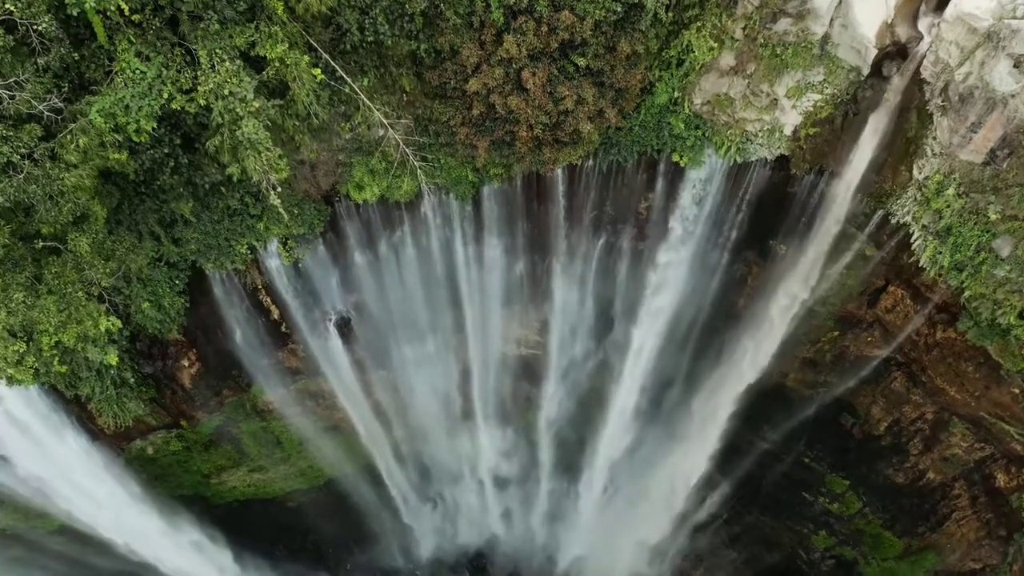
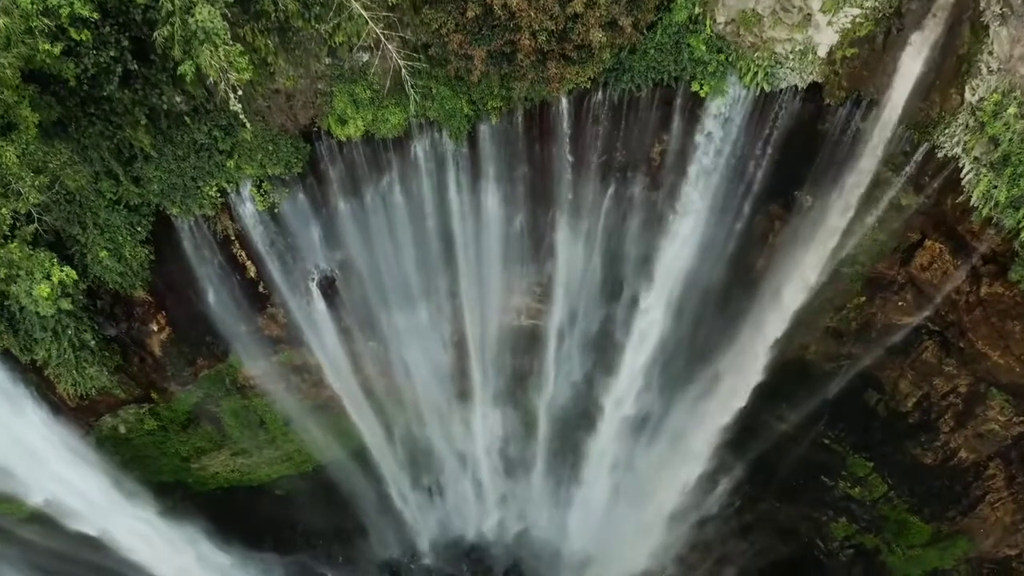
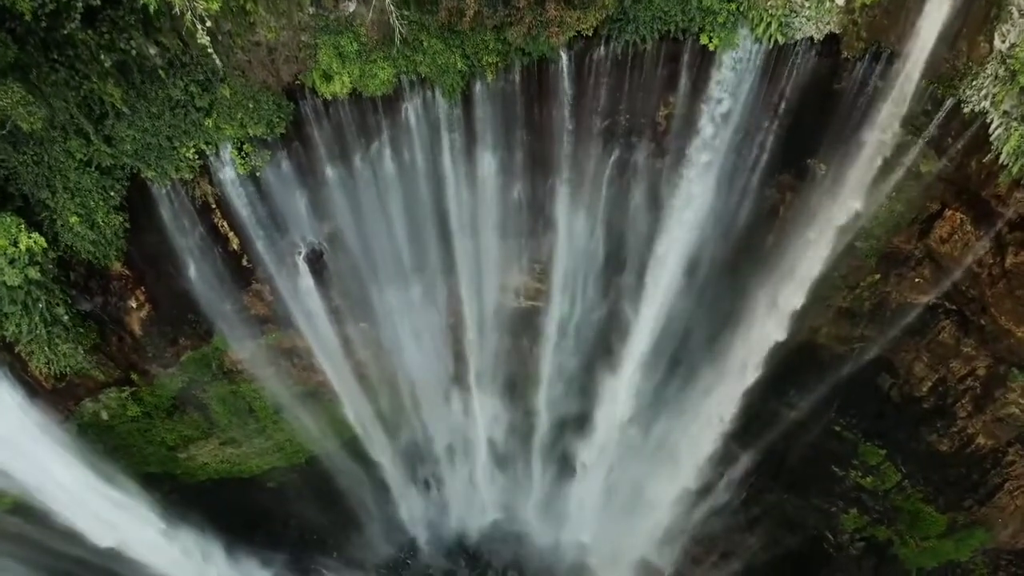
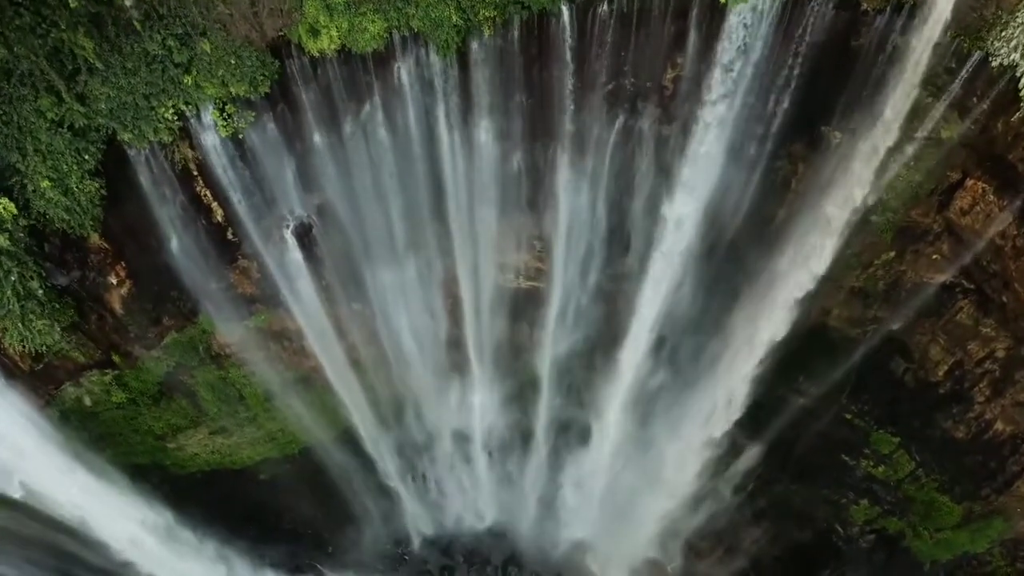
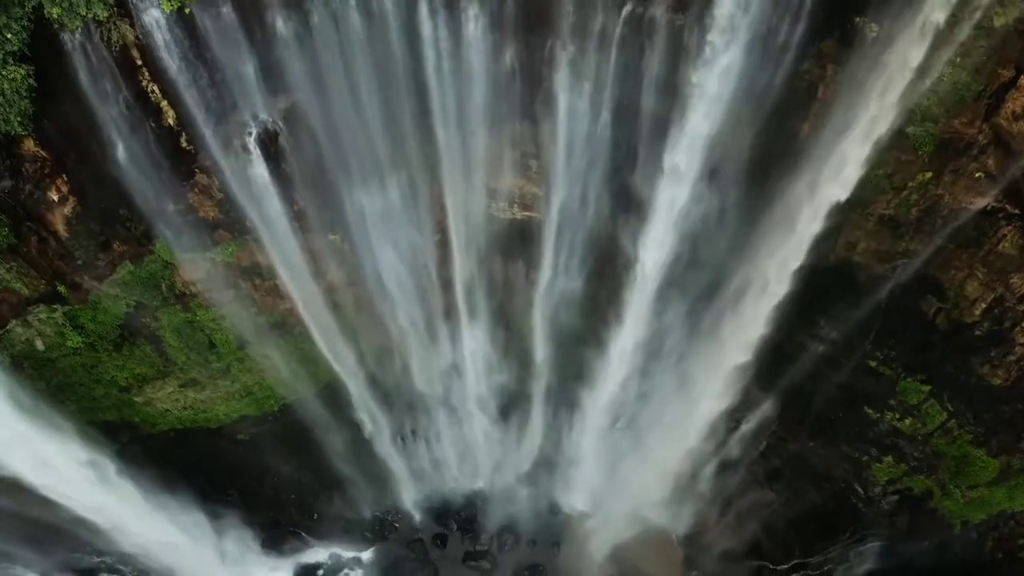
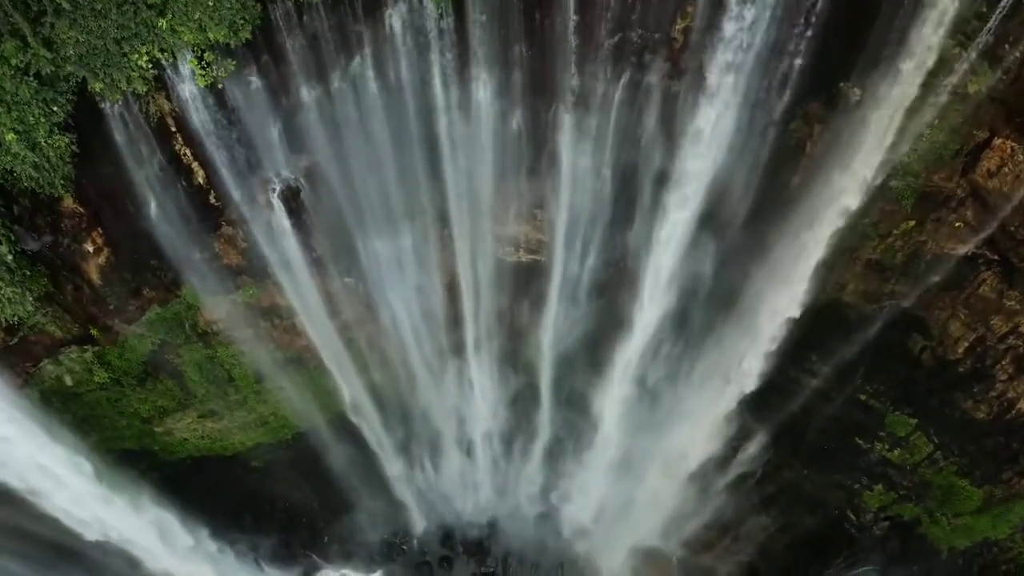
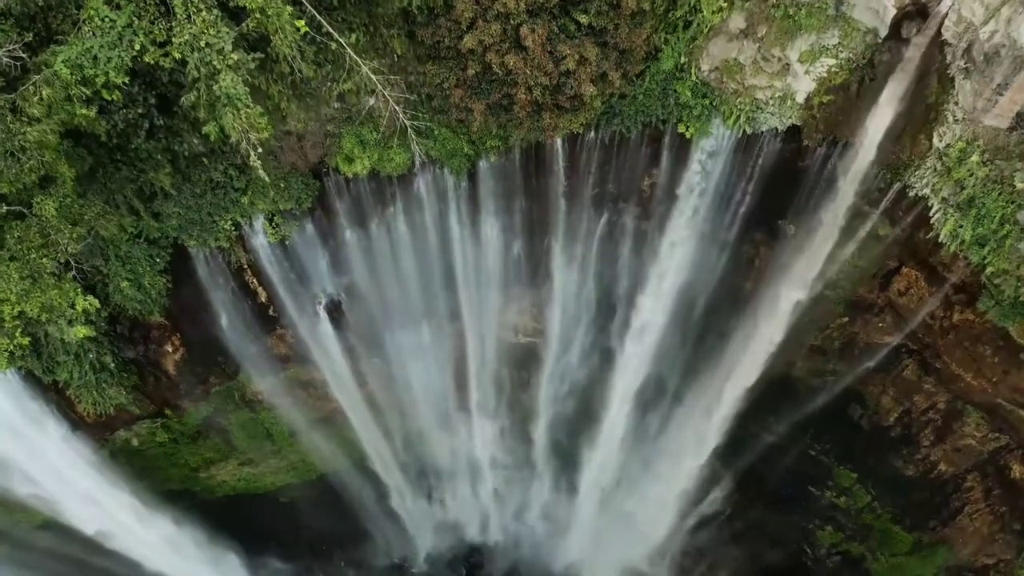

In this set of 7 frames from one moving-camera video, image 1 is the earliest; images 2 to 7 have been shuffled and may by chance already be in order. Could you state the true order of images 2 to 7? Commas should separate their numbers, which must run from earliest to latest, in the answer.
7, 2, 3, 4, 6, 5
